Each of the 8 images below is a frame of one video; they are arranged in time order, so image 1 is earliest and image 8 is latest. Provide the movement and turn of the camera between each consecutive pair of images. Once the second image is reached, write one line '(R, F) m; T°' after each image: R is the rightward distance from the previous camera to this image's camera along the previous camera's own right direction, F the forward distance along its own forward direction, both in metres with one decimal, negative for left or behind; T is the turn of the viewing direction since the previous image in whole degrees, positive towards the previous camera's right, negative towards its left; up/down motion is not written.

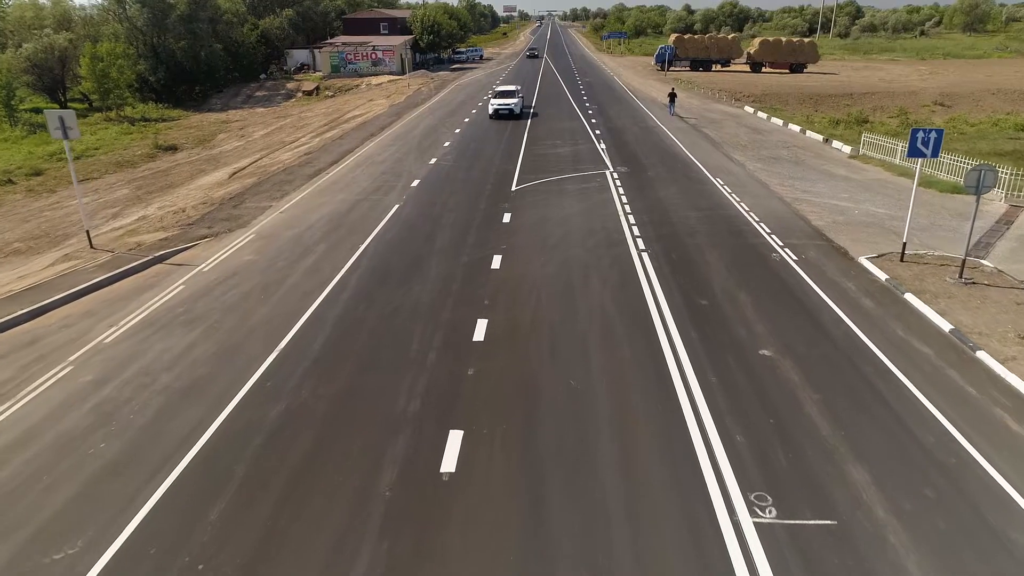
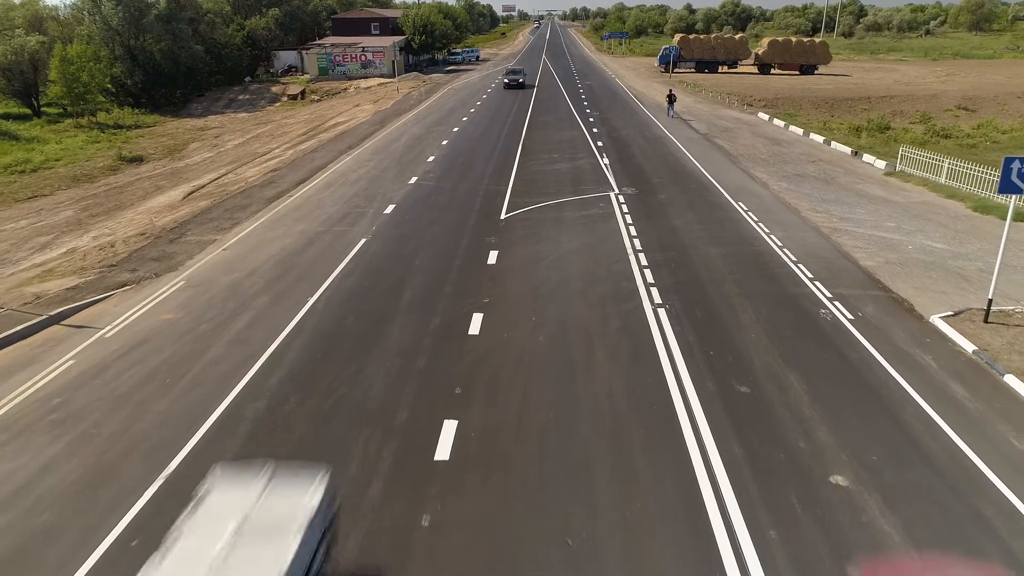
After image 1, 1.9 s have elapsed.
(+0.3, +3.1) m; 0°
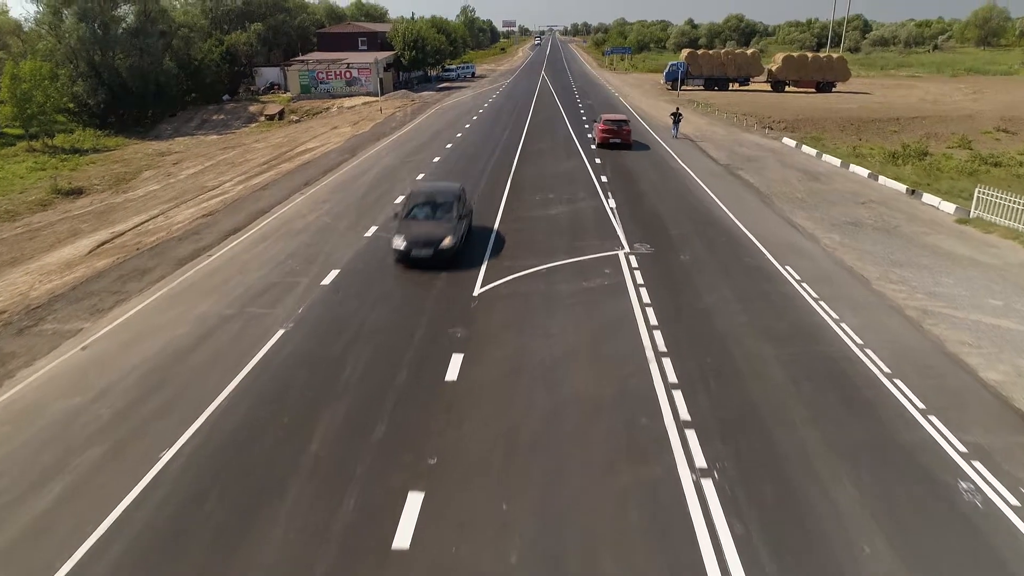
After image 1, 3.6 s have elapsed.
(+0.5, +4.5) m; 0°
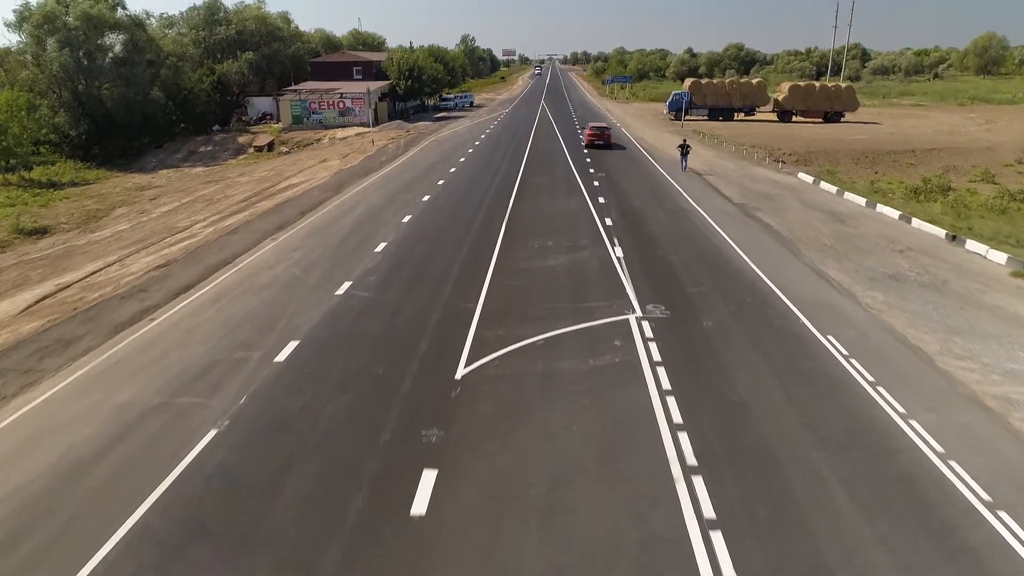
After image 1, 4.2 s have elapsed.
(+0.2, +2.3) m; 0°
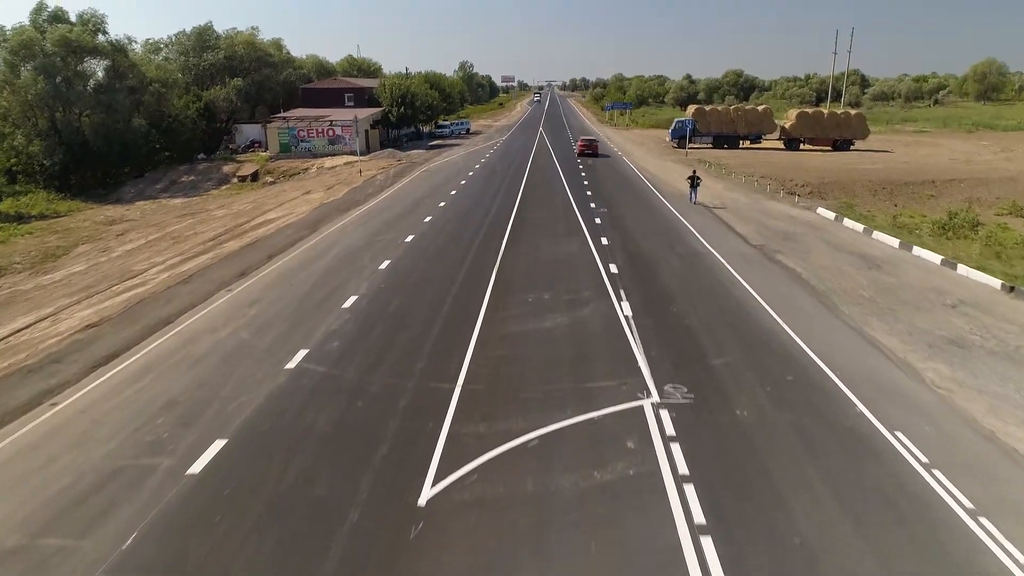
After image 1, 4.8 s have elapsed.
(+0.2, +2.6) m; 0°
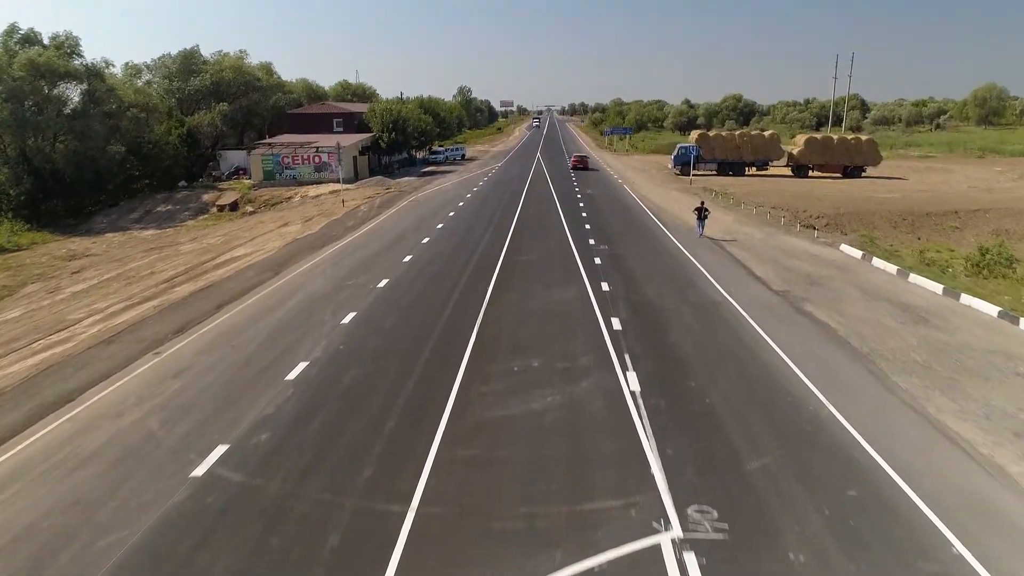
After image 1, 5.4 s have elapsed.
(+0.3, +2.8) m; 0°
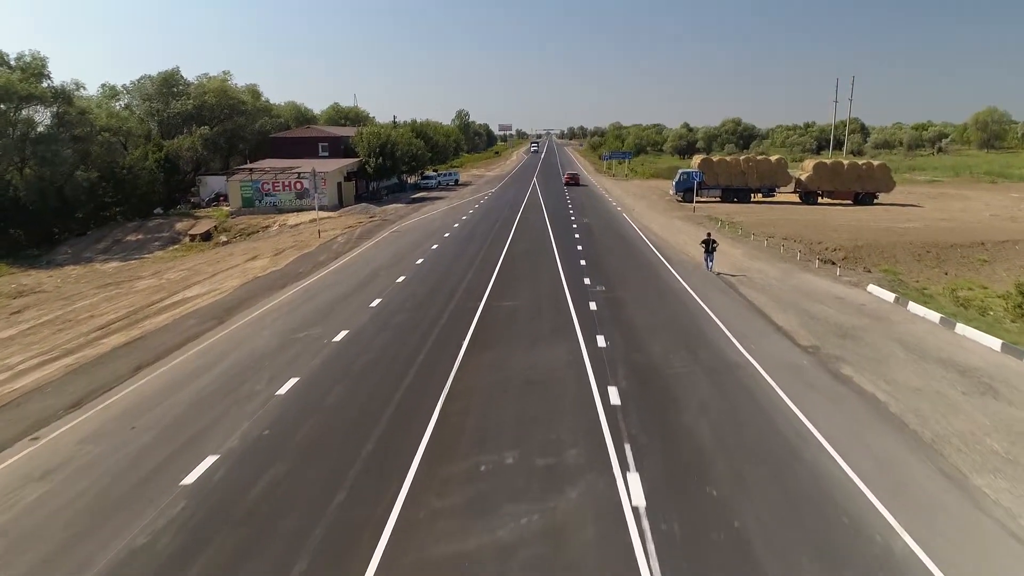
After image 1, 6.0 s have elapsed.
(+0.5, +3.0) m; 0°
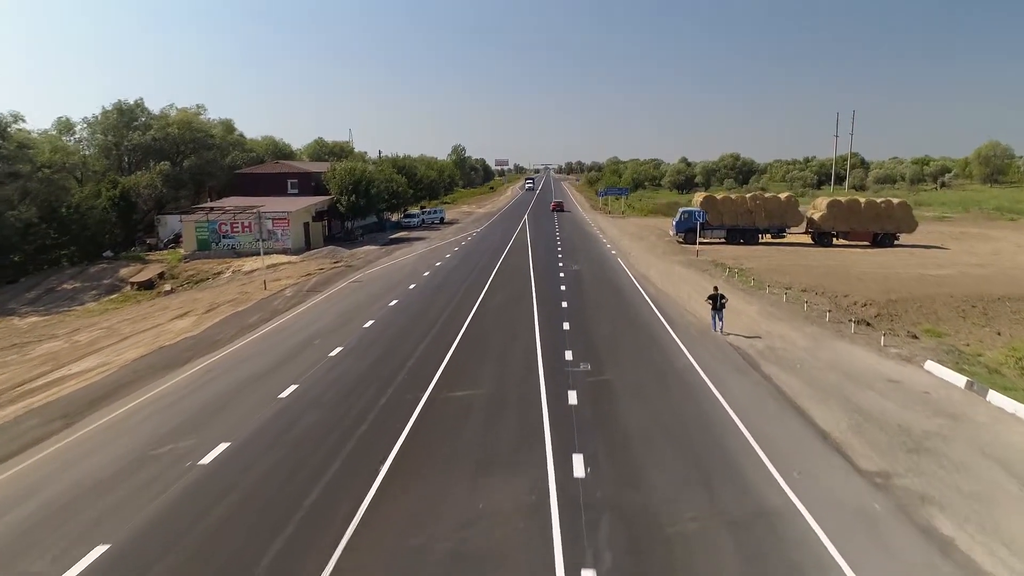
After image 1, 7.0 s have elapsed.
(+1.0, +4.8) m; 0°
